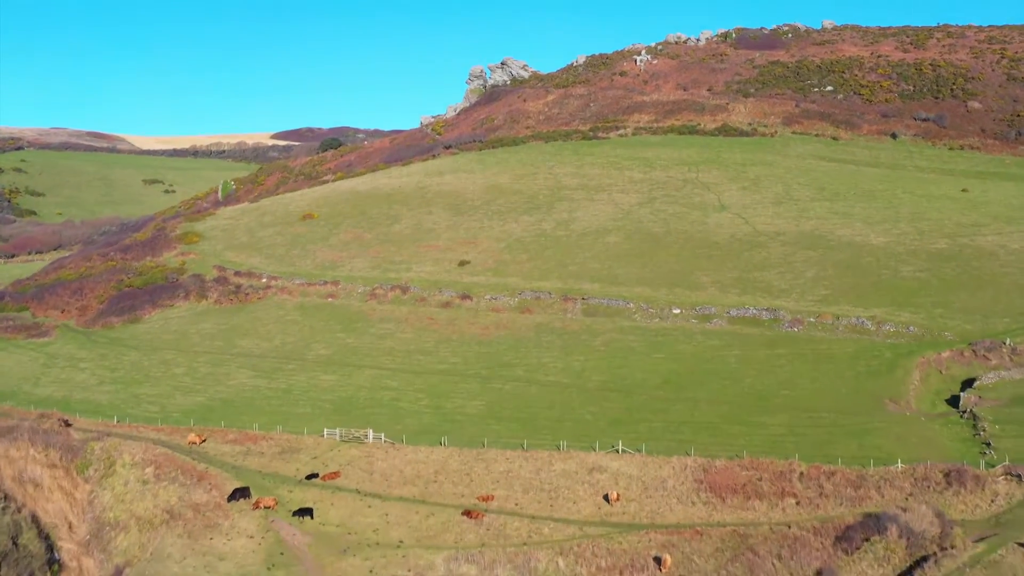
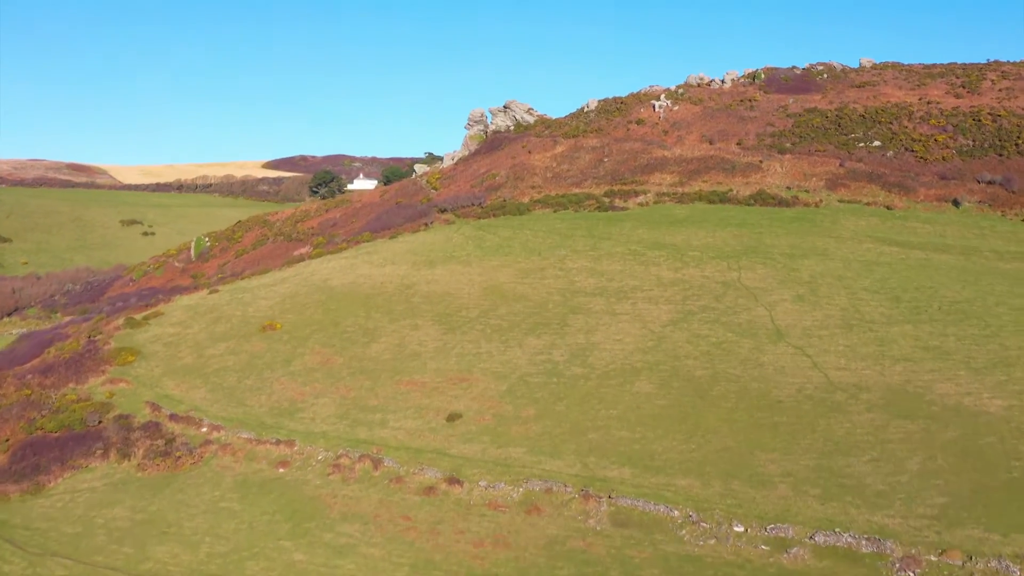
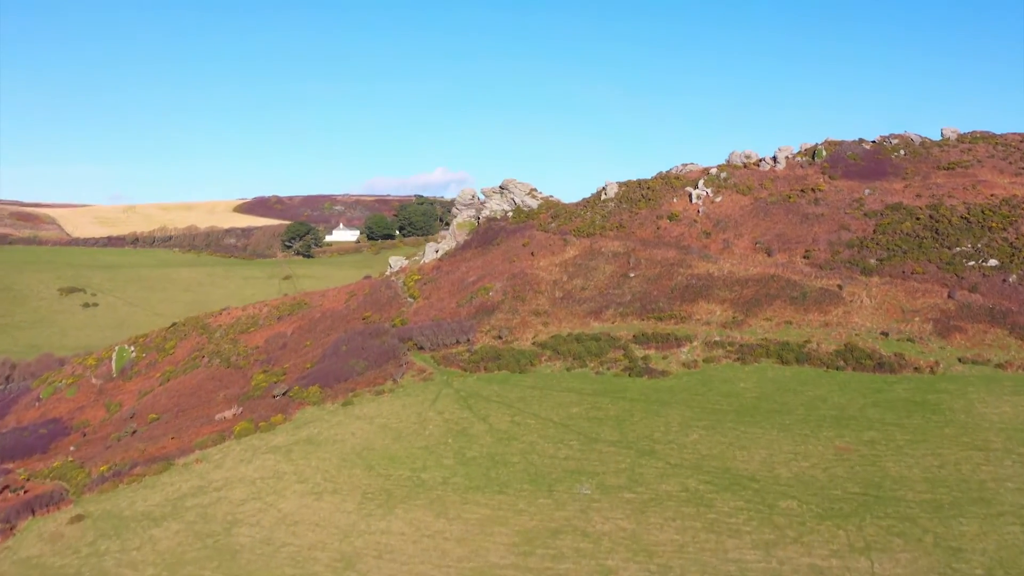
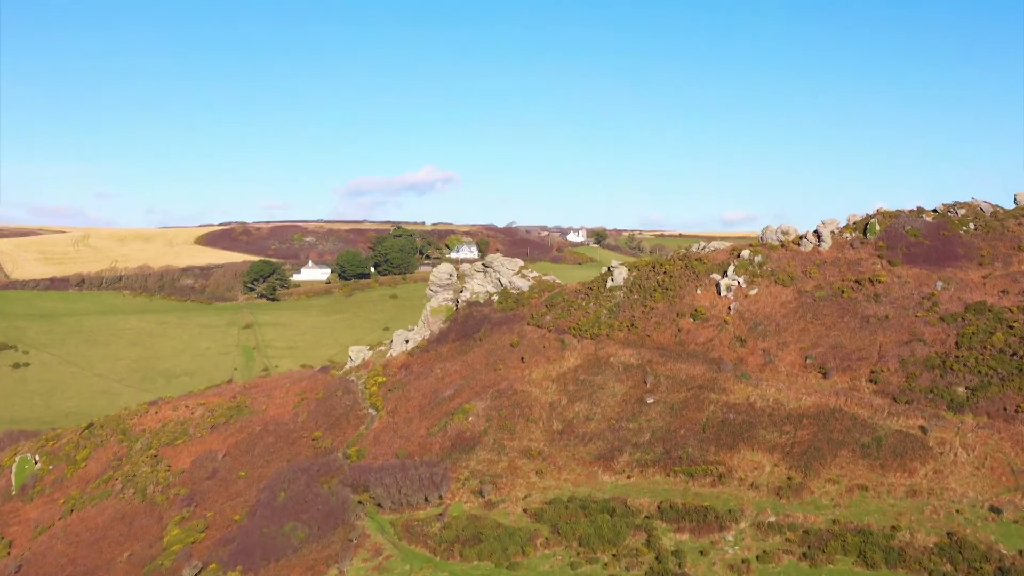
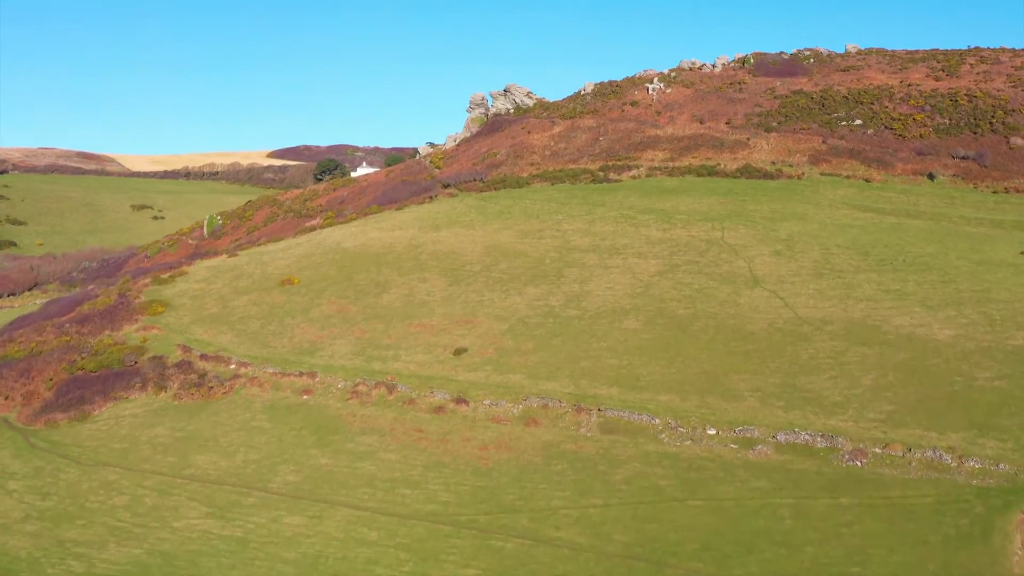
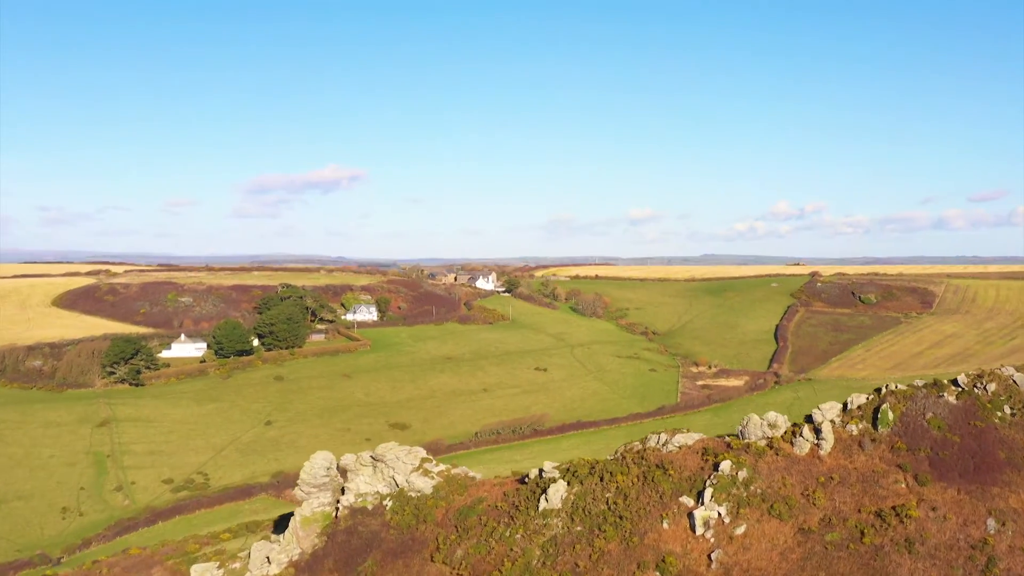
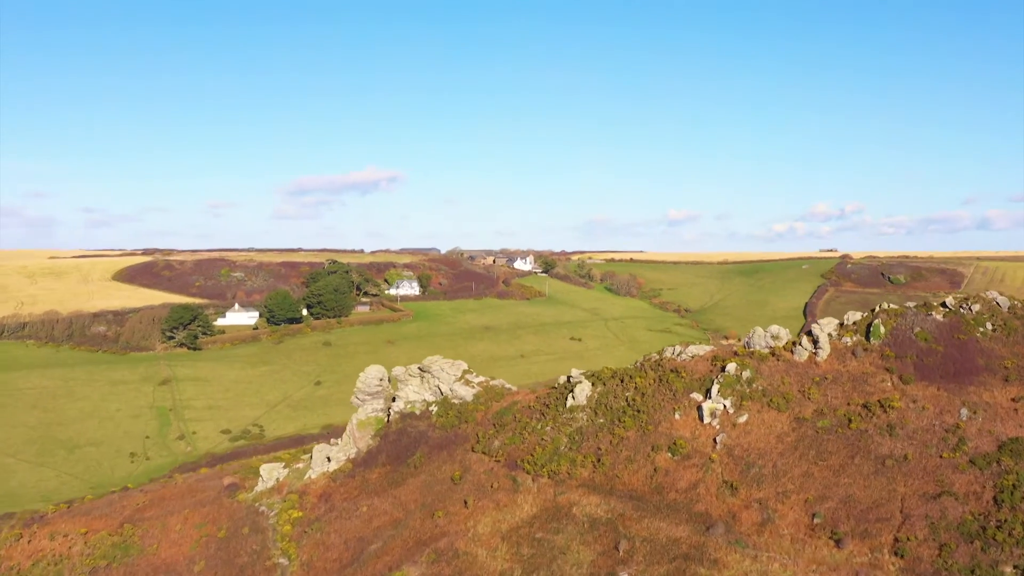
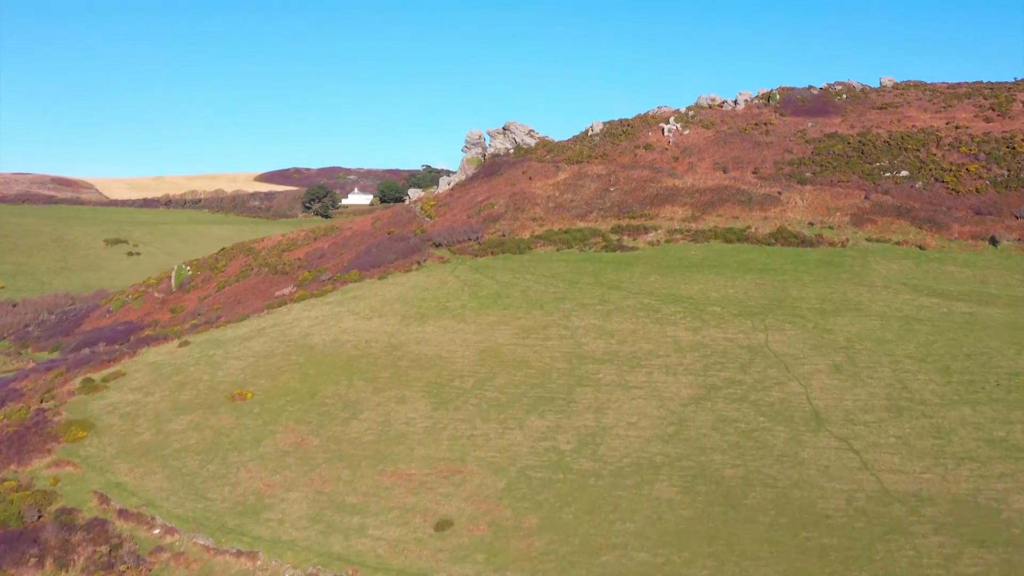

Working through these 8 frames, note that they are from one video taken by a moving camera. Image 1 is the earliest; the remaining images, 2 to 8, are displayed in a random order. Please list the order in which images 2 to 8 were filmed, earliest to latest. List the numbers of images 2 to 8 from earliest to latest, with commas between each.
5, 2, 8, 3, 4, 7, 6
